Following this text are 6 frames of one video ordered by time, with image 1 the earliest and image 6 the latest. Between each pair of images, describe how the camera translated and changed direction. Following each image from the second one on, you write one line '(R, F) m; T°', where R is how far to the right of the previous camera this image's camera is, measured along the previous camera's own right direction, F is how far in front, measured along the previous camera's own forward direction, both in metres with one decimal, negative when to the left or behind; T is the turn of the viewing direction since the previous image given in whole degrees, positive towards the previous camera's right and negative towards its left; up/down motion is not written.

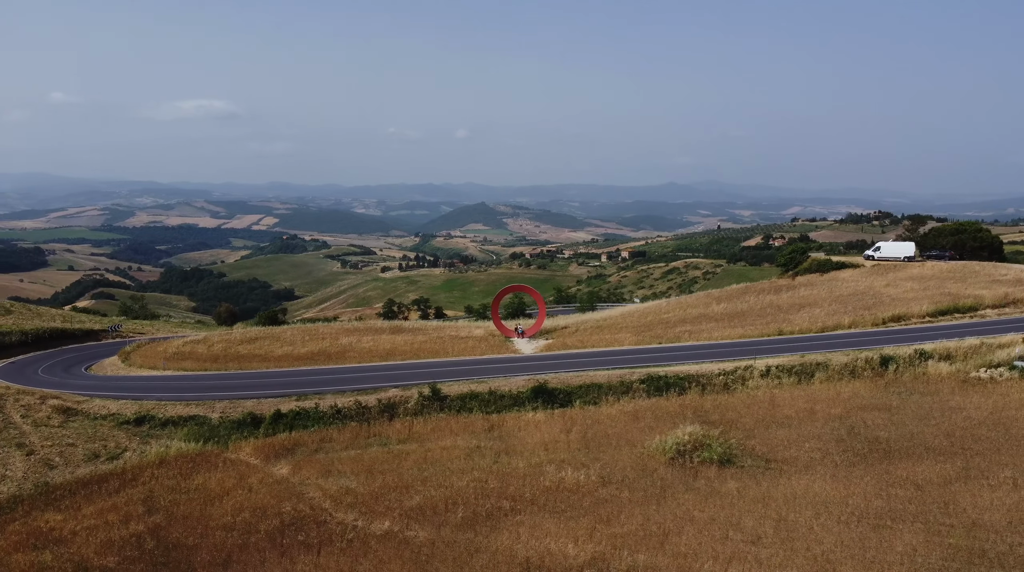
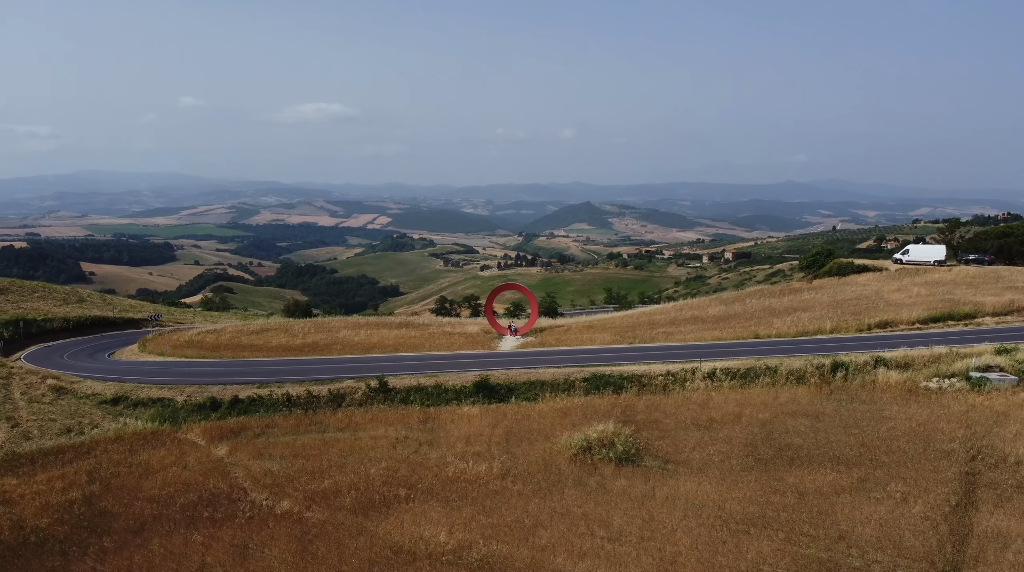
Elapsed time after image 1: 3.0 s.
(+5.1, -0.1) m; -6°
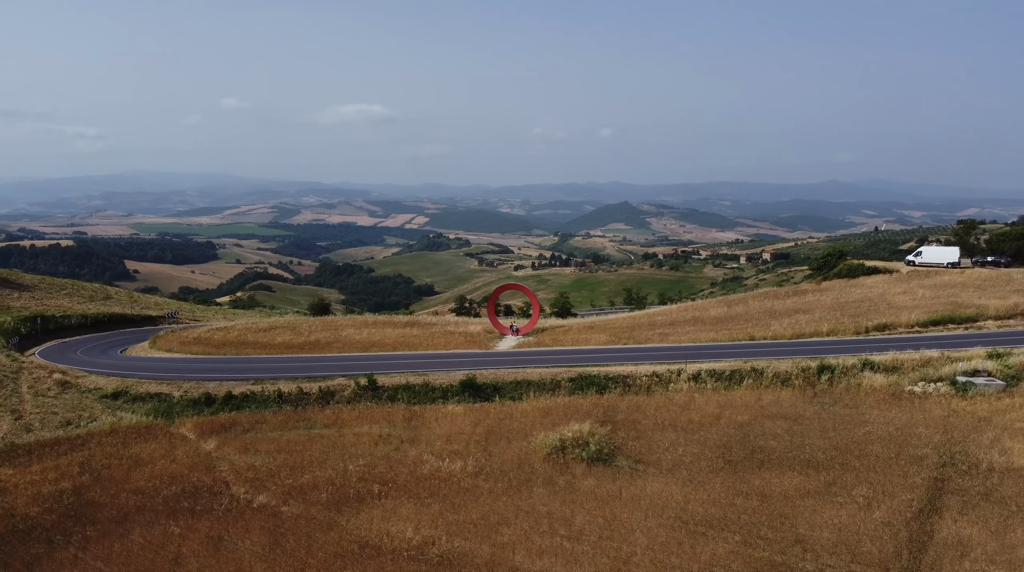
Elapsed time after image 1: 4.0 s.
(+1.6, -0.1) m; -2°
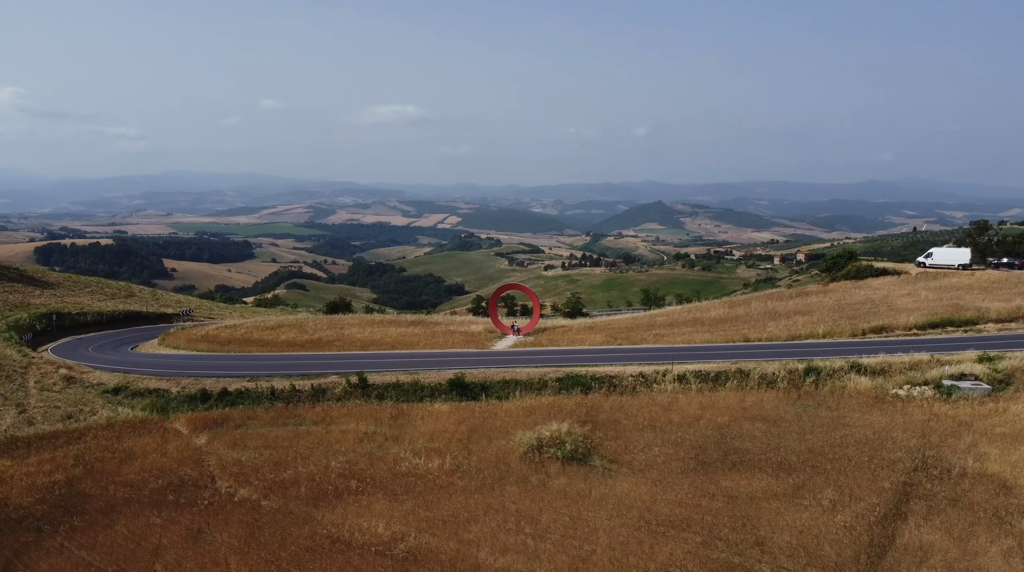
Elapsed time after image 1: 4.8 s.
(+1.4, -0.1) m; -2°
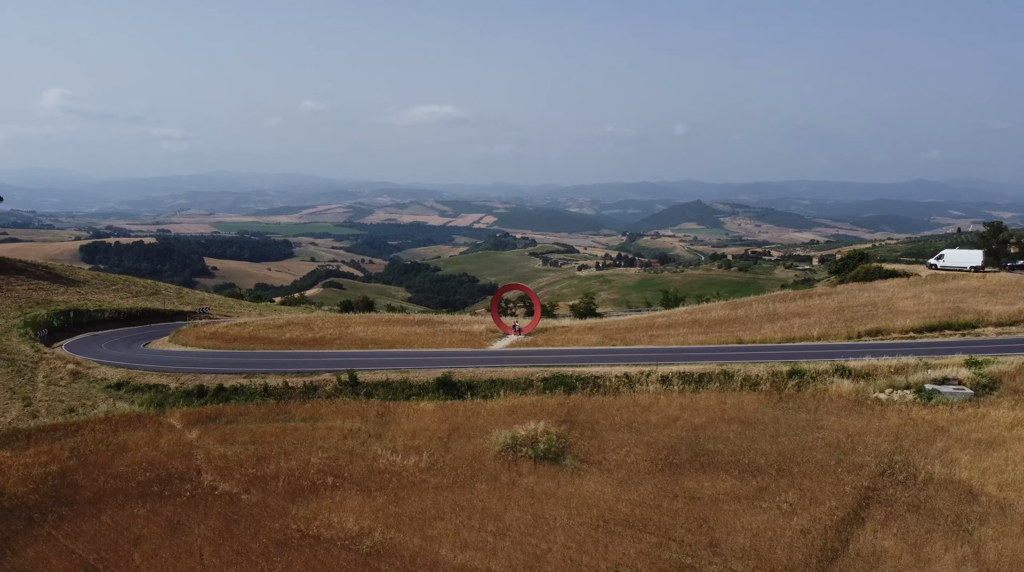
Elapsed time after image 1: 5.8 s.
(+1.6, -0.2) m; -2°
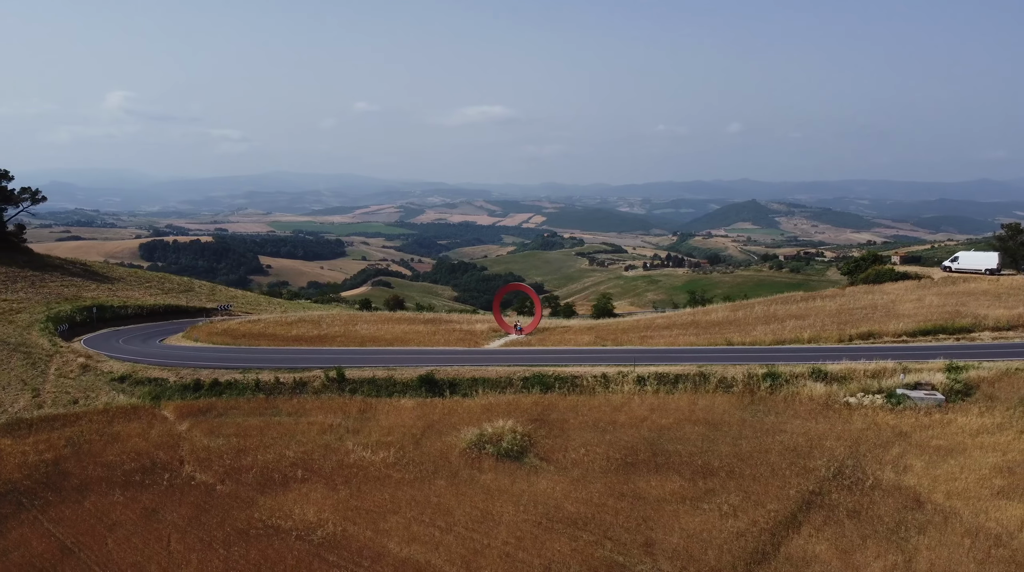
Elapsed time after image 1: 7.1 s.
(+2.2, -0.2) m; -3°
